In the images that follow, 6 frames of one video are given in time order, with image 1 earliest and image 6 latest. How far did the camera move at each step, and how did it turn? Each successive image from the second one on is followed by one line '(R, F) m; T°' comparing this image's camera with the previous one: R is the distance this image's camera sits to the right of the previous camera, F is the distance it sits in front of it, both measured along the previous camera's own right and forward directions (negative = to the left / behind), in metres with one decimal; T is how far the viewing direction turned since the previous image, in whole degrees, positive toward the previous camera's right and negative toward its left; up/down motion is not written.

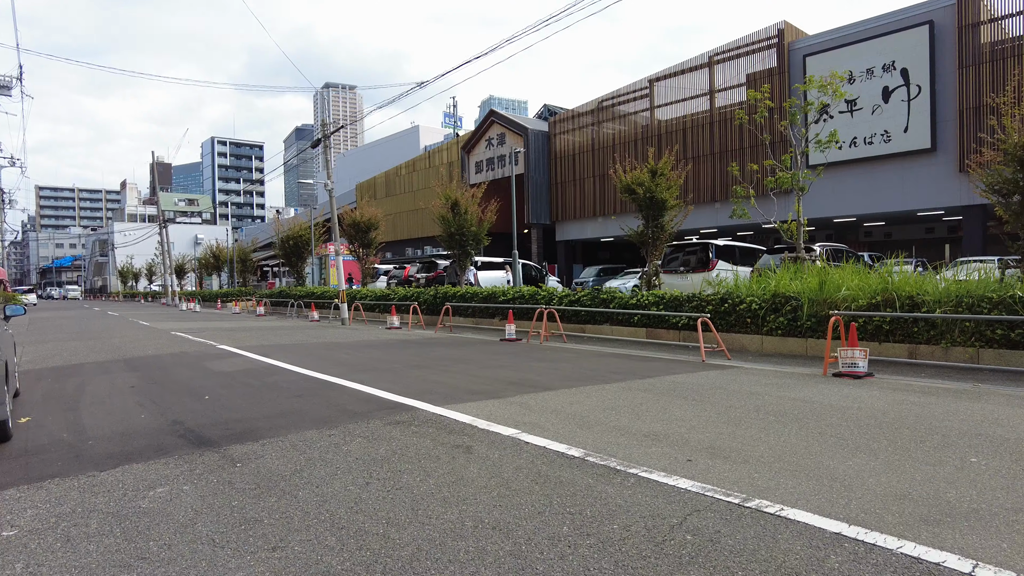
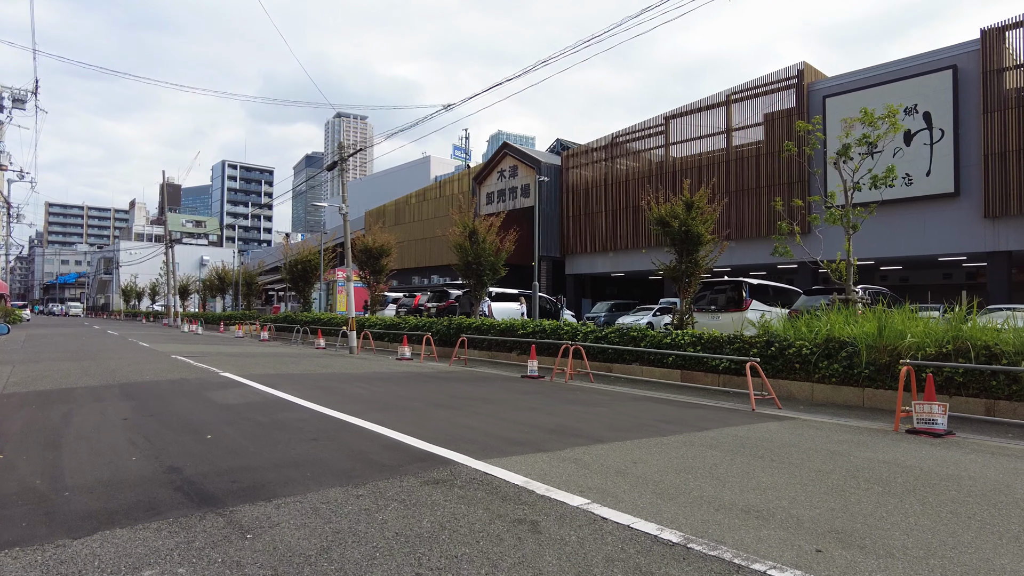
(-0.5, +0.9) m; 0°
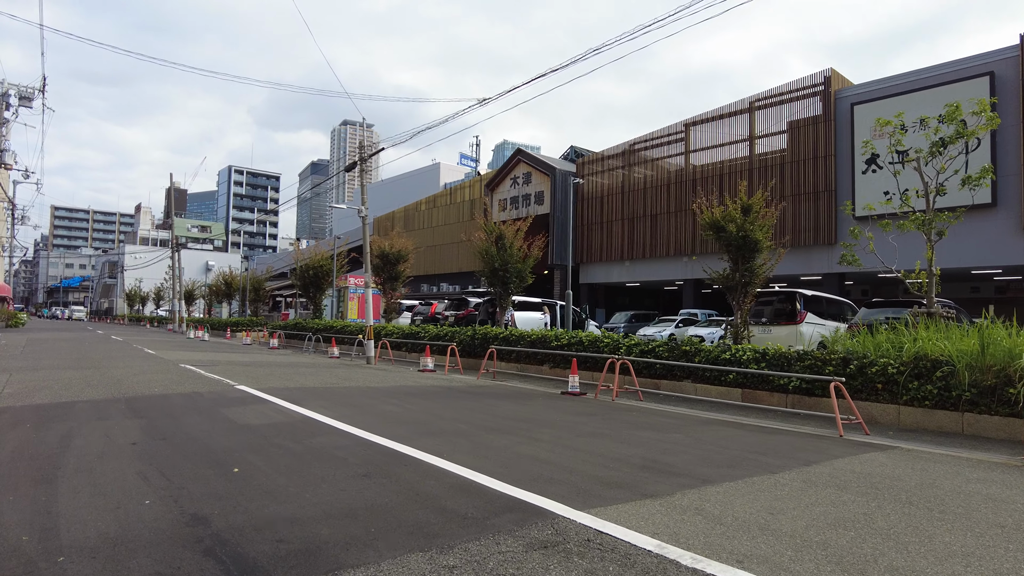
(-0.8, +1.2) m; 0°
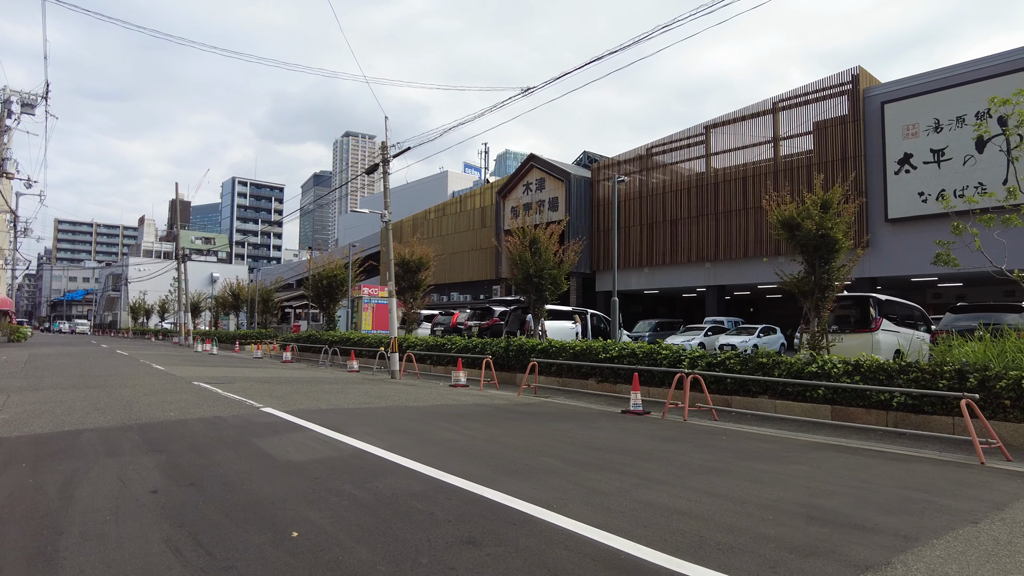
(-1.0, +1.4) m; 0°
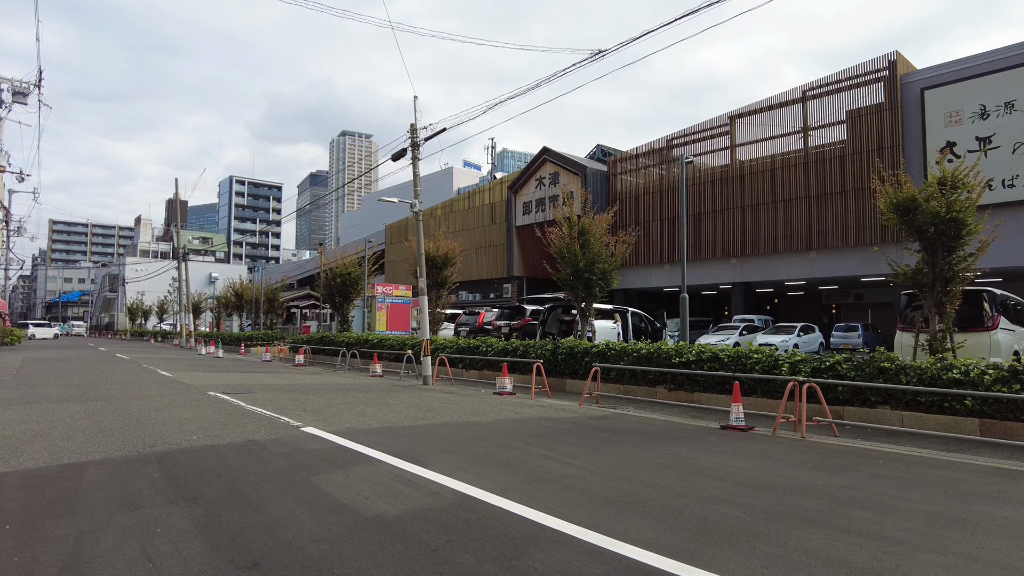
(-1.4, +1.8) m; 0°
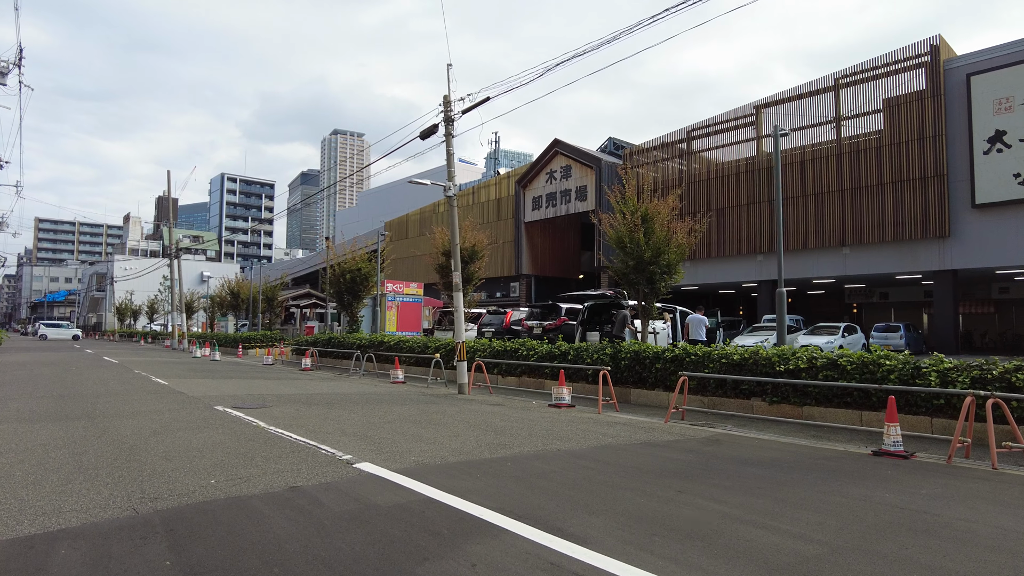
(-1.4, +2.2) m; +1°
